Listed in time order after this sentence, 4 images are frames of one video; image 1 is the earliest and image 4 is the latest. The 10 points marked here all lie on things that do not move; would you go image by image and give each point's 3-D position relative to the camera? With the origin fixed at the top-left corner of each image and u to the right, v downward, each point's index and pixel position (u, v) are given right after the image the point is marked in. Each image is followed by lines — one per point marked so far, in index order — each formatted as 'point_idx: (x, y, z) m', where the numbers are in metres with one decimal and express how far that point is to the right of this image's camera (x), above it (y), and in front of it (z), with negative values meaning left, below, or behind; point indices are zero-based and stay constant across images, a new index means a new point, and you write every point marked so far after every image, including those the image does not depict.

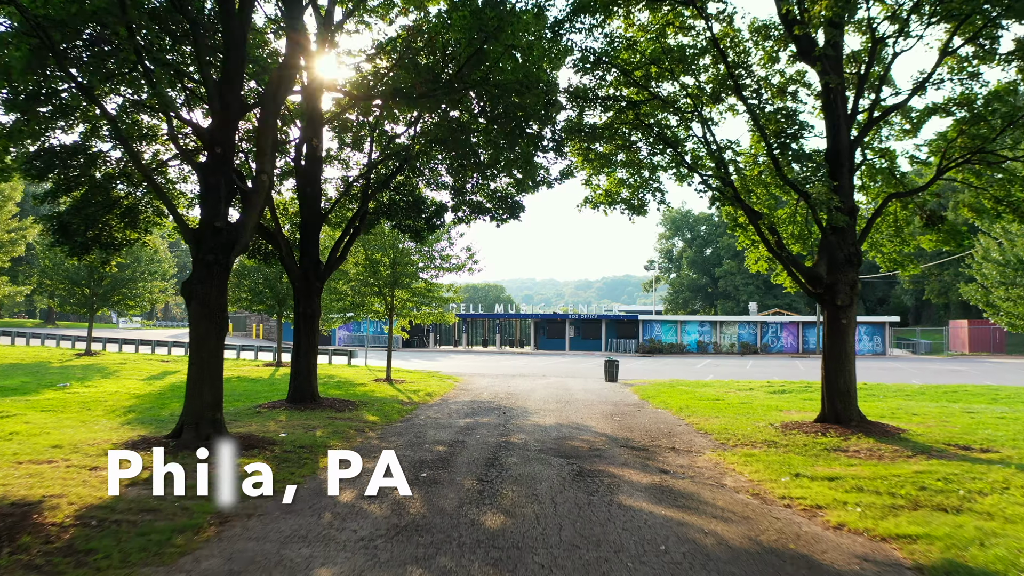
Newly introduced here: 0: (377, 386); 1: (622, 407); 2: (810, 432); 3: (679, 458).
0: (-3.2, -2.4, +19.6) m
1: (+2.1, -2.3, +15.3) m
2: (+3.9, -1.9, +10.8) m
3: (+1.9, -2.0, +9.3) m
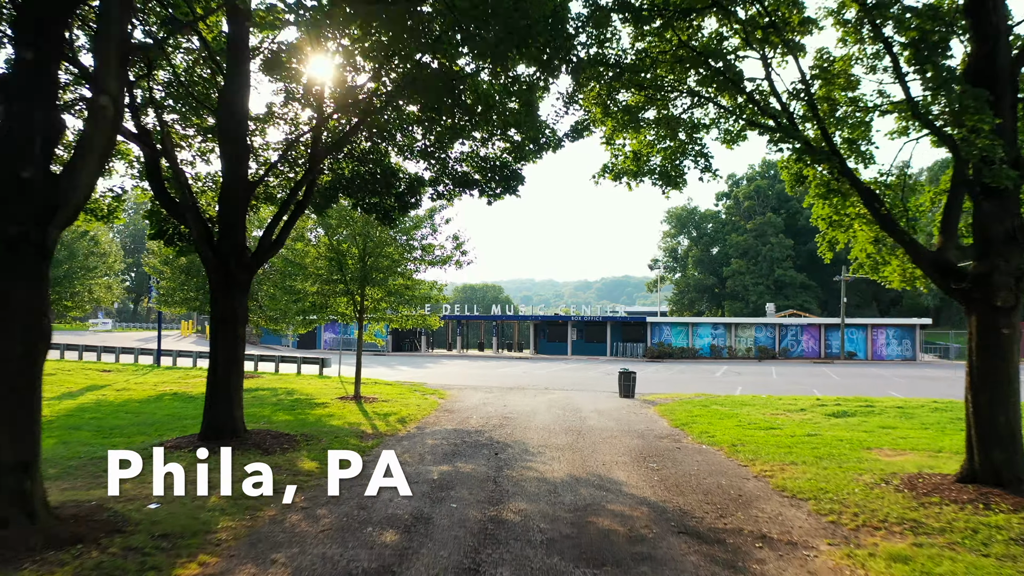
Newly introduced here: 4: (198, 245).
0: (-3.3, -2.3, +15.8) m
1: (+2.0, -2.2, +11.5) m
2: (+3.9, -1.8, +7.0) m
3: (+1.8, -1.9, +5.5) m
4: (-4.1, +0.5, +10.5) m
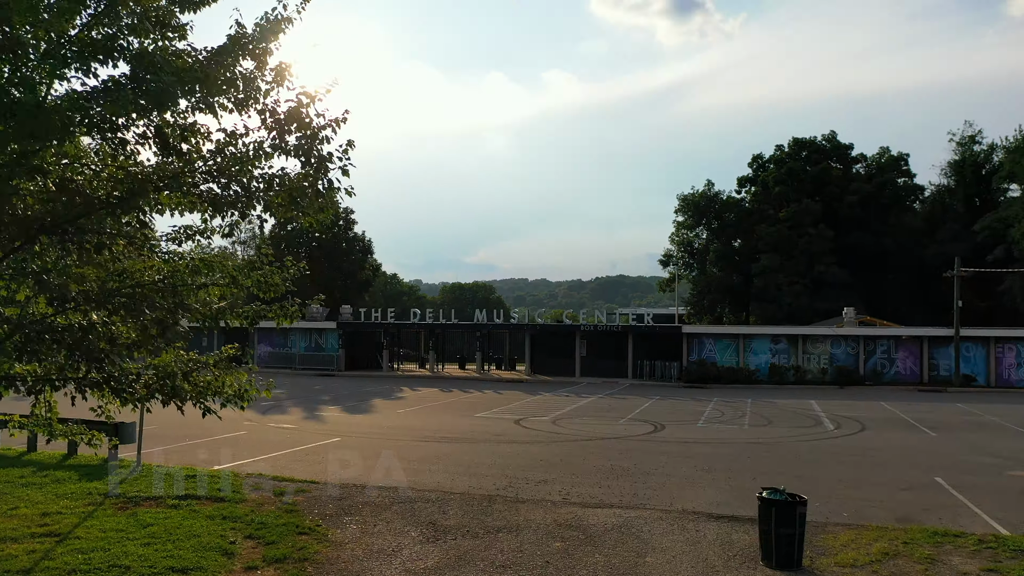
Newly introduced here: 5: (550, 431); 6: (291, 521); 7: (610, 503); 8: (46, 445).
0: (-3.5, -2.2, +3.6) m
1: (+1.8, -2.2, -0.7) m
2: (+3.8, -1.8, -5.2) m
3: (+1.7, -1.9, -6.6) m
4: (-4.2, +0.6, -1.7) m
5: (+0.9, -3.1, +18.1) m
6: (-2.5, -2.6, +9.1) m
7: (+1.2, -2.7, +10.4) m
8: (-7.3, -2.4, +12.6) m
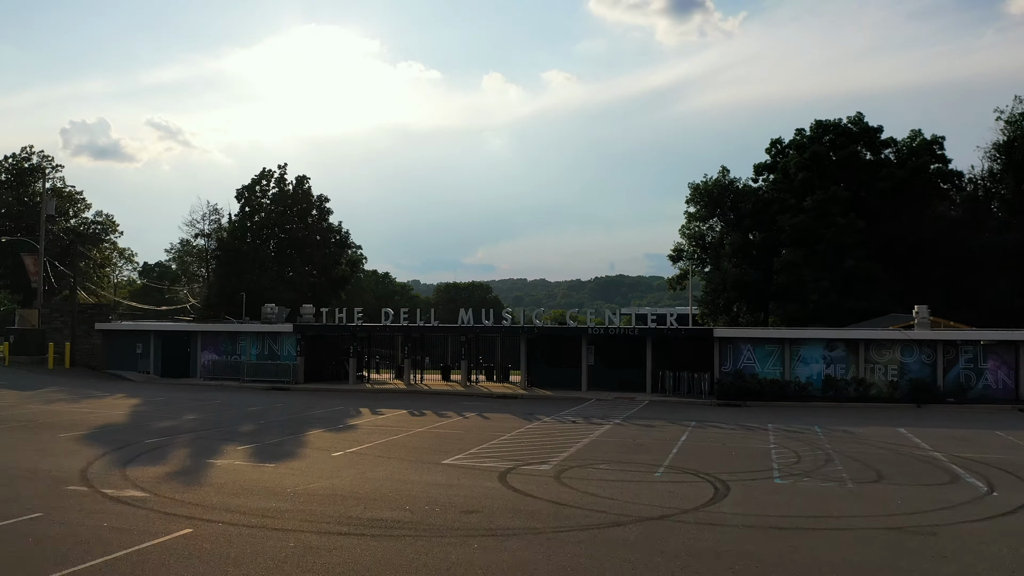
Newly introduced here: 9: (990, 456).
0: (-3.8, -2.0, -3.2) m
1: (+1.6, -1.9, -7.4) m
2: (+3.5, -1.6, -11.9) m
3: (+1.5, -1.6, -13.4) m
4: (-4.5, +0.8, -8.5) m
5: (+0.6, -2.9, +11.3) m
6: (-2.8, -2.4, +2.3) m
7: (+0.9, -2.5, +3.7) m
8: (-7.6, -2.2, +5.8) m
9: (+9.3, -3.2, +15.8) m
